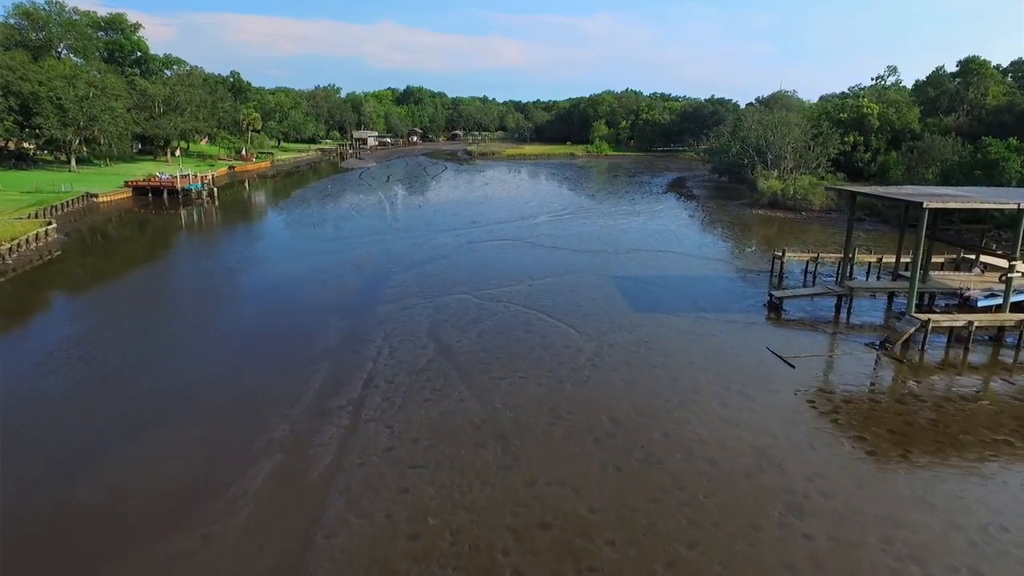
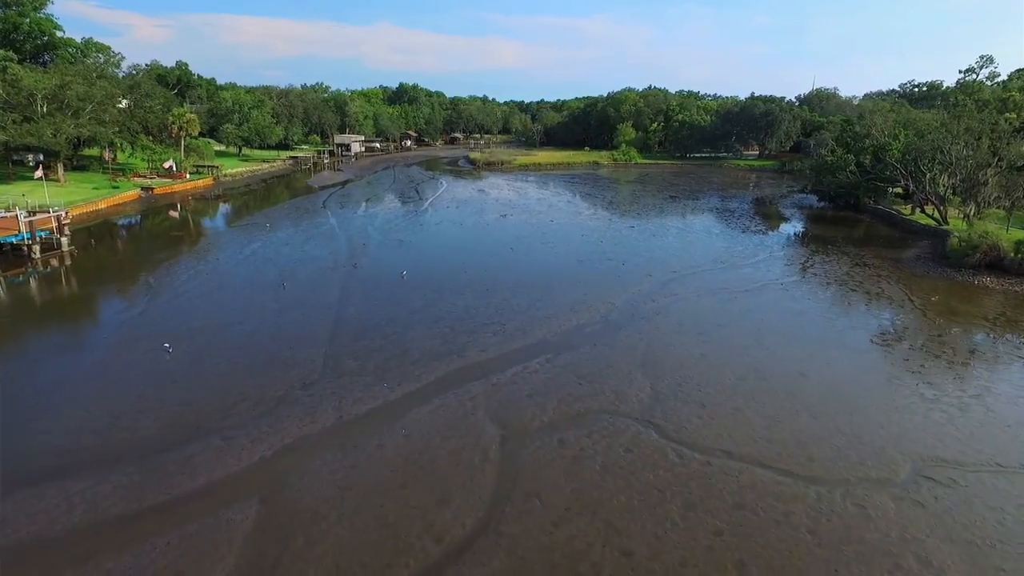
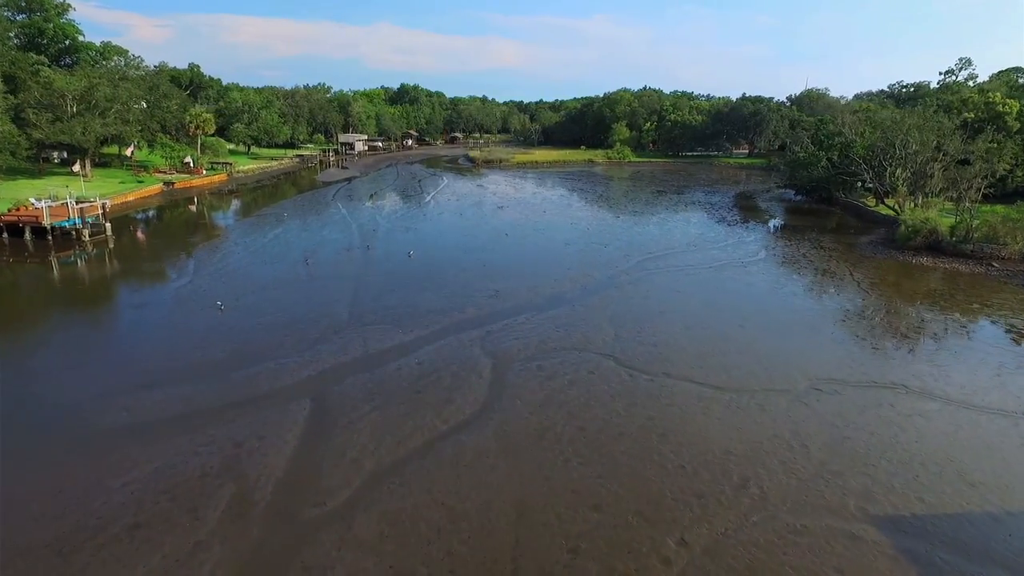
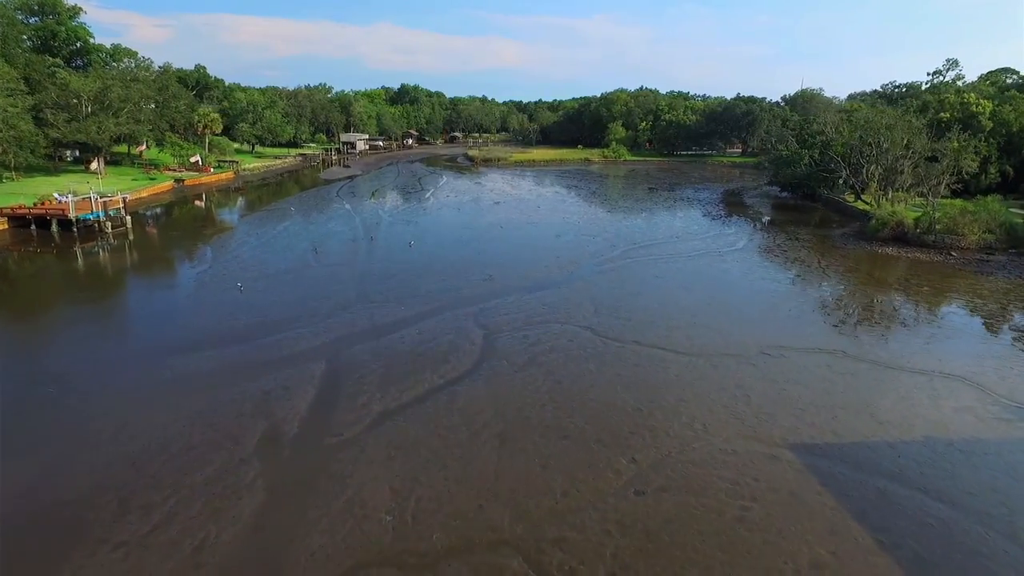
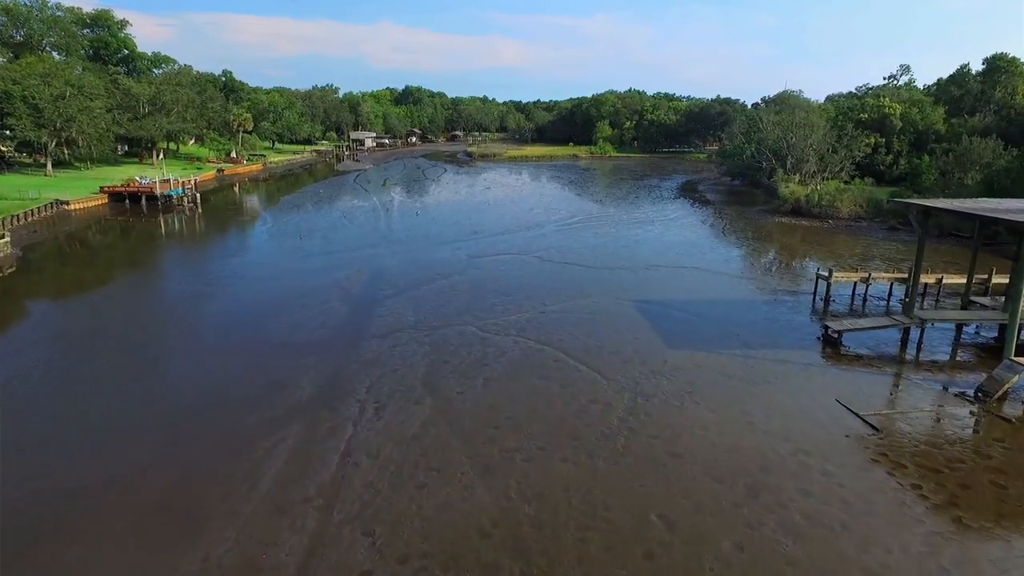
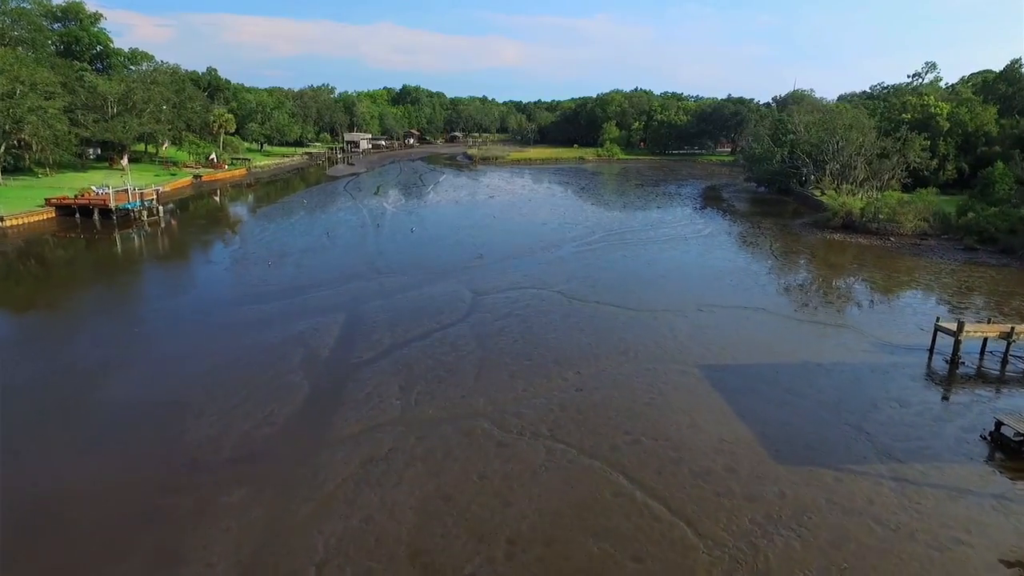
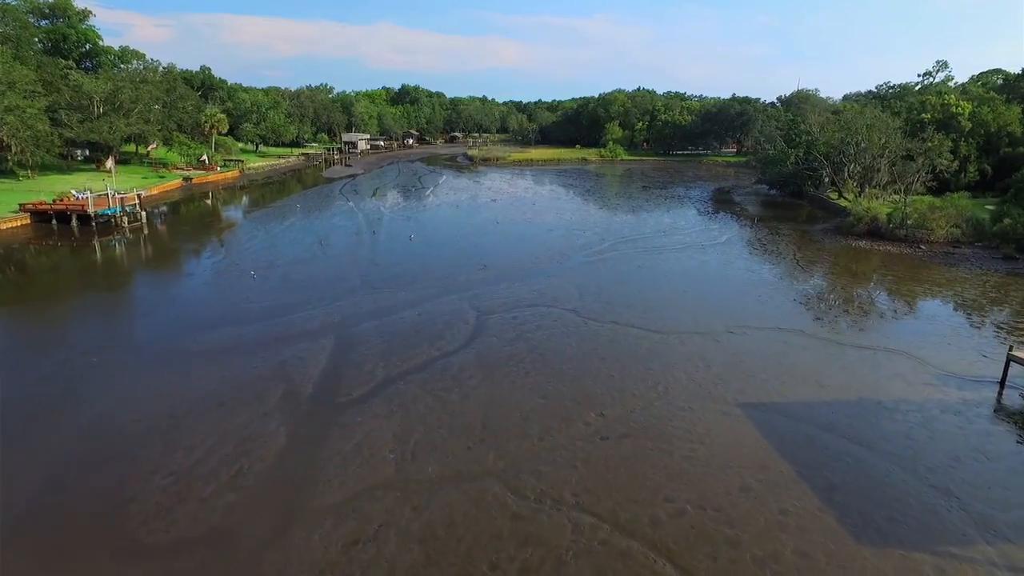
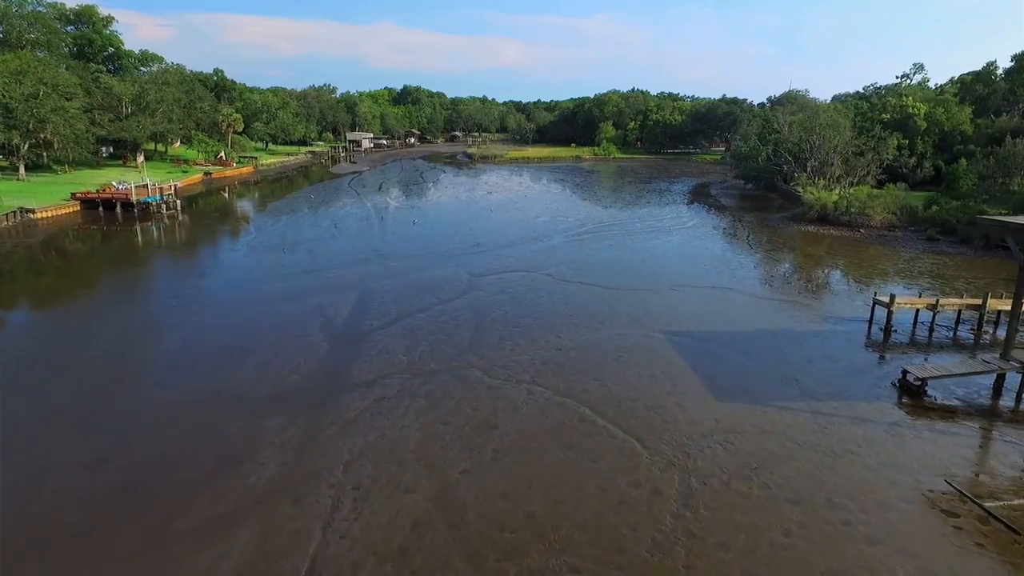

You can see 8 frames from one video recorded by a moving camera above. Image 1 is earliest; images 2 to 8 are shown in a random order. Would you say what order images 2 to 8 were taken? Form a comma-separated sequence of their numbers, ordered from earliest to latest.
5, 8, 6, 7, 4, 3, 2
